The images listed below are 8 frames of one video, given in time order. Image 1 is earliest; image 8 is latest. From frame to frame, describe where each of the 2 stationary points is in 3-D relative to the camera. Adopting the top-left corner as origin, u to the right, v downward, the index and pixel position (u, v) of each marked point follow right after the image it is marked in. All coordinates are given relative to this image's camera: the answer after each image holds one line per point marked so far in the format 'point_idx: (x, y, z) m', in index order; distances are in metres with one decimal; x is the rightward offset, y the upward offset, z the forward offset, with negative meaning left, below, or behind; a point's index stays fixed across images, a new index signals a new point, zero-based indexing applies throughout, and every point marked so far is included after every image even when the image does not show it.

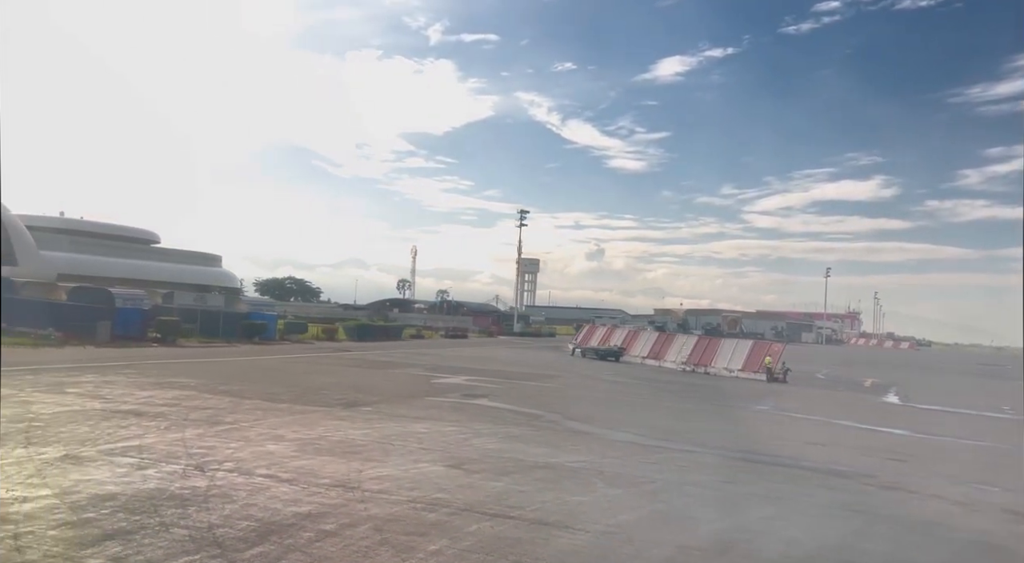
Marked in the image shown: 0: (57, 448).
0: (-5.2, -1.9, +7.7) m
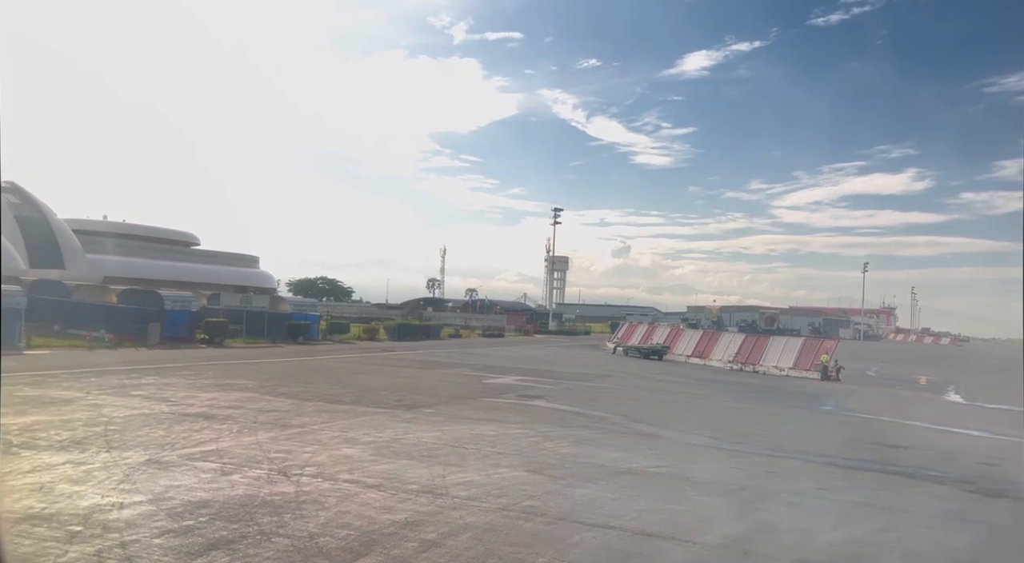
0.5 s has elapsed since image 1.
0: (-4.3, -2.0, +7.8) m
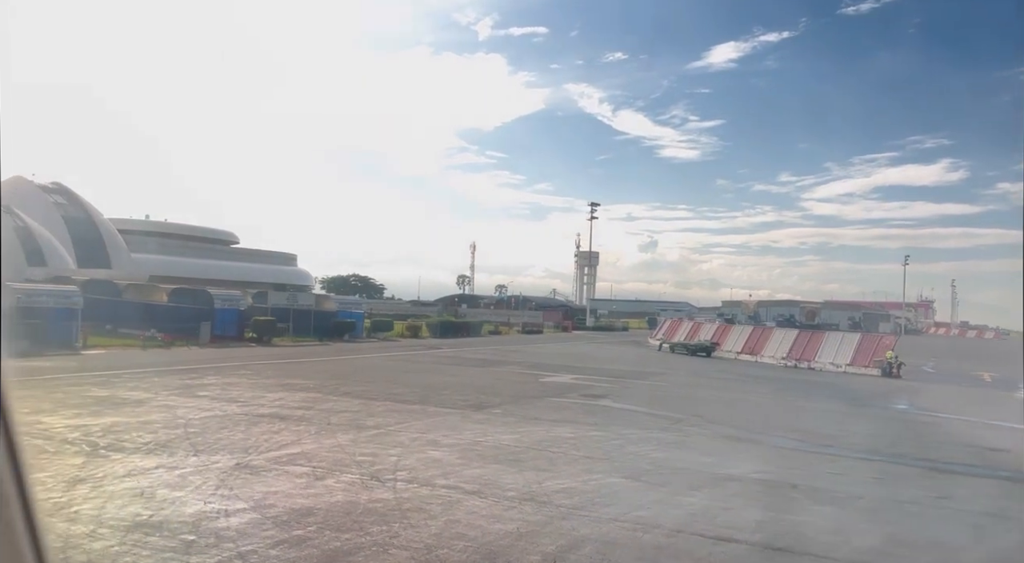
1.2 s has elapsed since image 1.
0: (-3.3, -2.0, +7.7) m
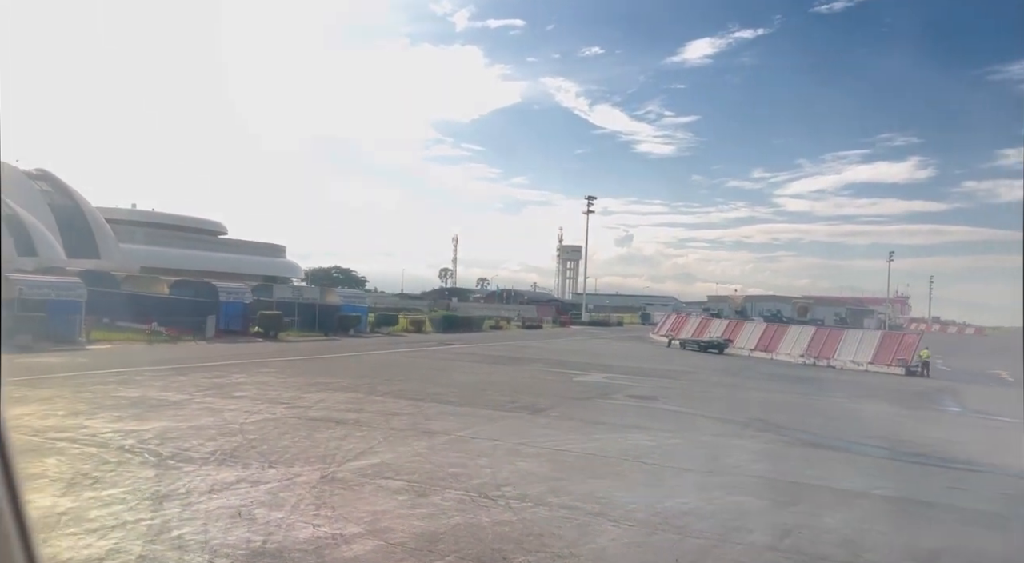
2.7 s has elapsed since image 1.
0: (-2.2, -2.0, +7.2) m
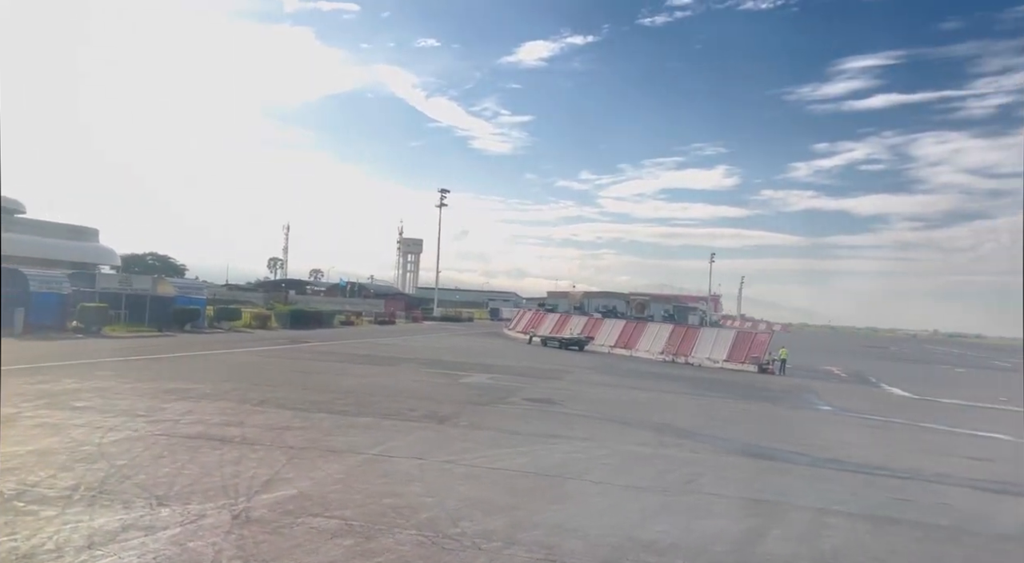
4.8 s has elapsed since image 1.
0: (-2.7, -2.0, +6.0) m
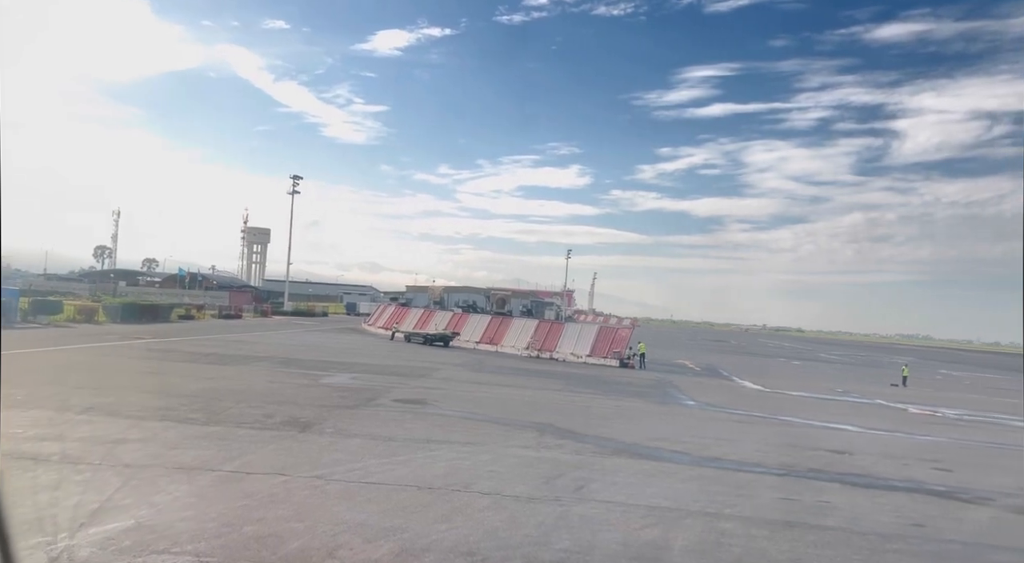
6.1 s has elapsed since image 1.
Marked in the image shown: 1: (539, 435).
0: (-3.5, -1.9, +4.8) m
1: (+0.4, -2.3, +10.0) m
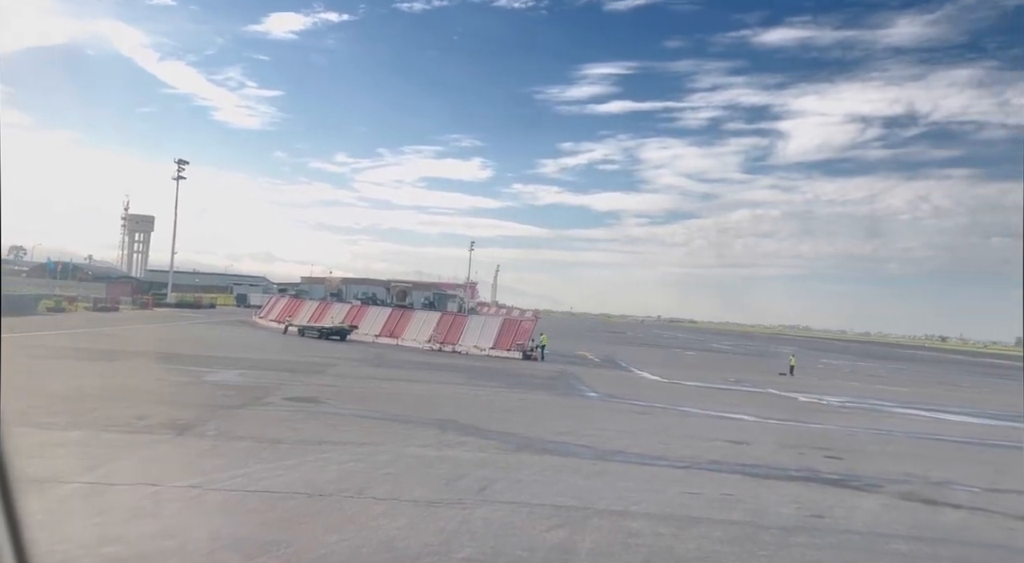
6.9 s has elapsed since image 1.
0: (-4.1, -1.9, +3.9) m
1: (-1.0, -2.2, +9.6) m
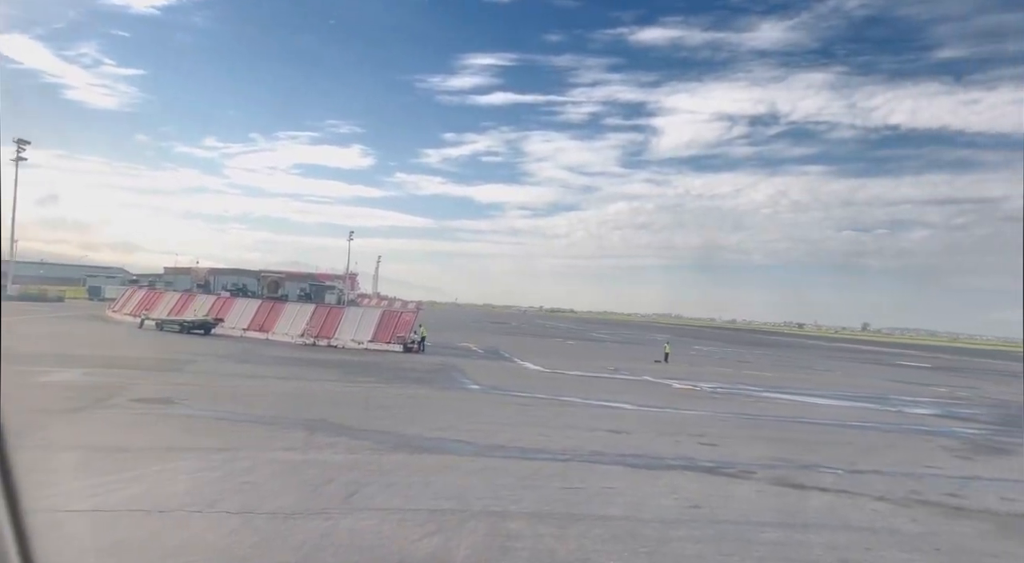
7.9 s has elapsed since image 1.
0: (-4.8, -1.8, +2.8) m
1: (-2.7, -2.0, +8.9) m
